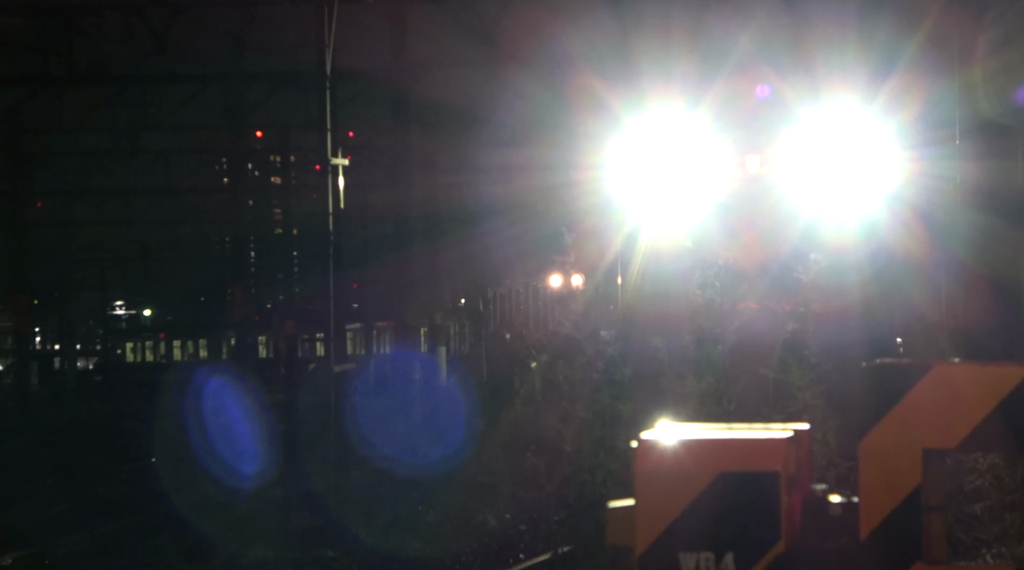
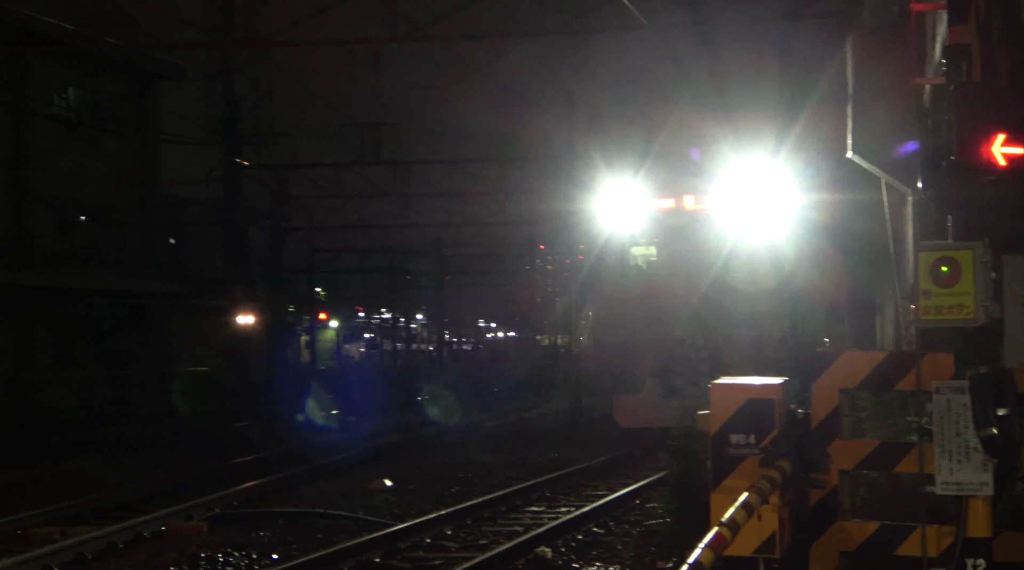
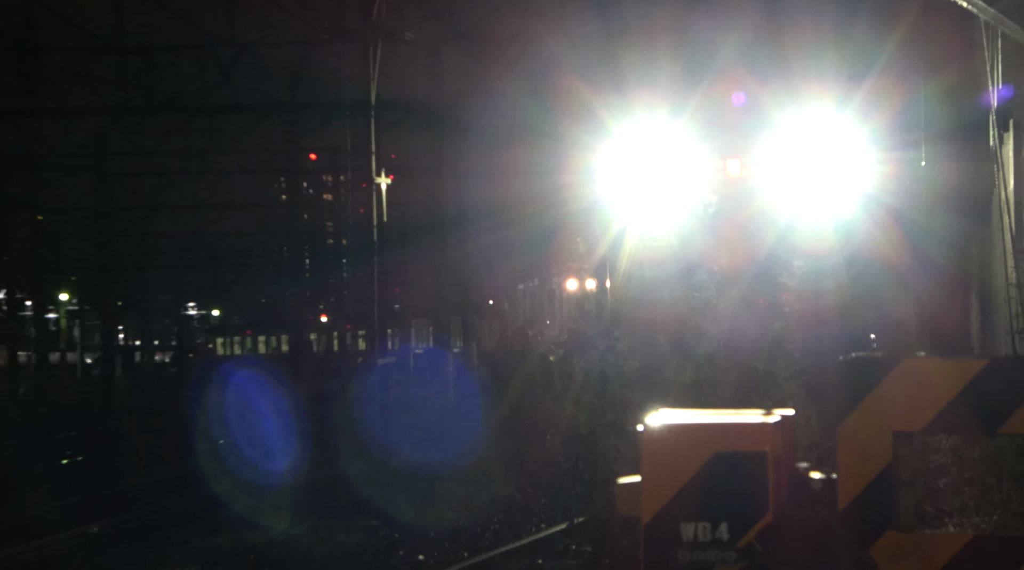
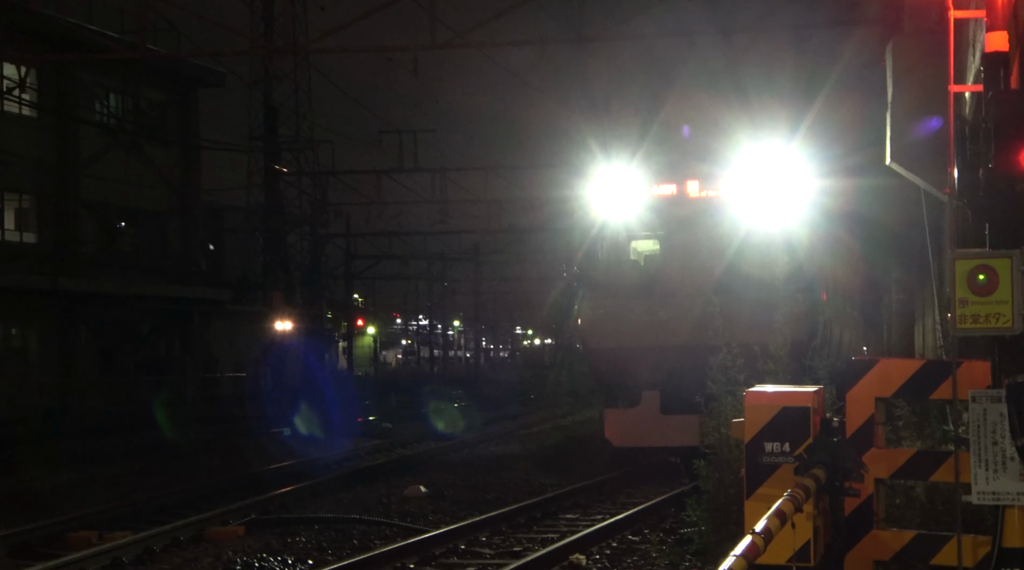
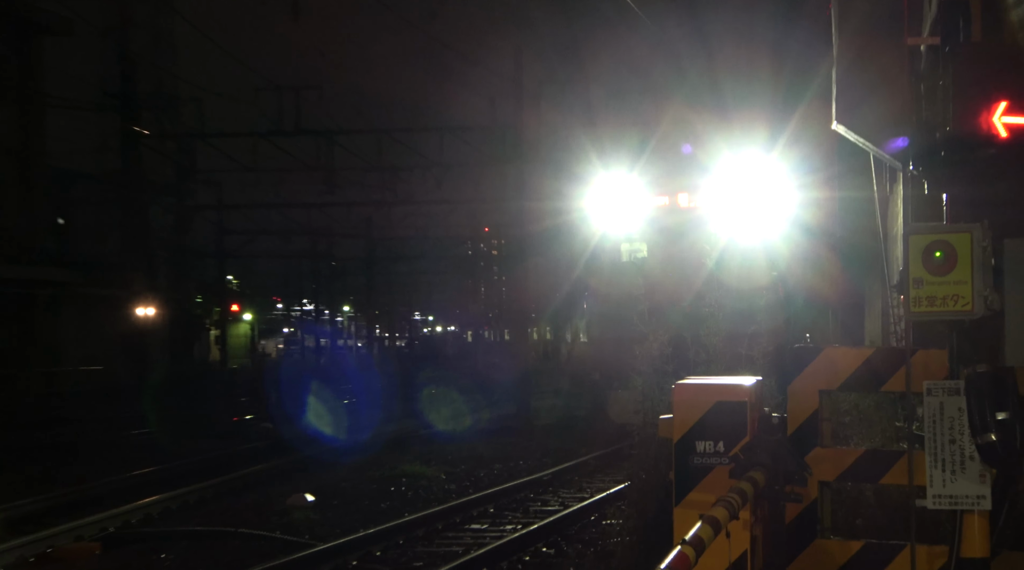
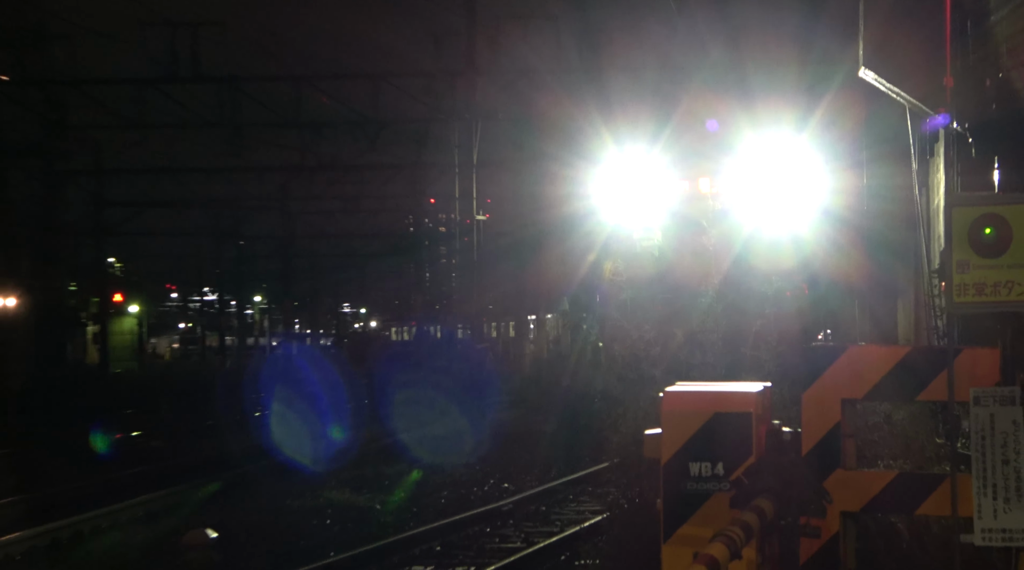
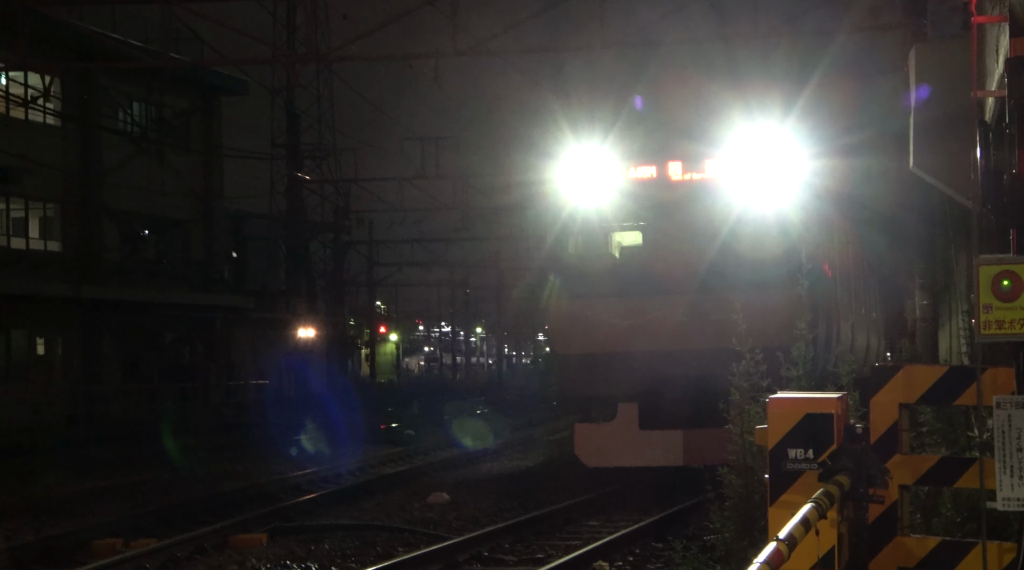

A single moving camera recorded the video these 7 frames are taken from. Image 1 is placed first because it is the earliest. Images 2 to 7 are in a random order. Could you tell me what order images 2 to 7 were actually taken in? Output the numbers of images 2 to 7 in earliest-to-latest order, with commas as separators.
3, 6, 5, 2, 4, 7
